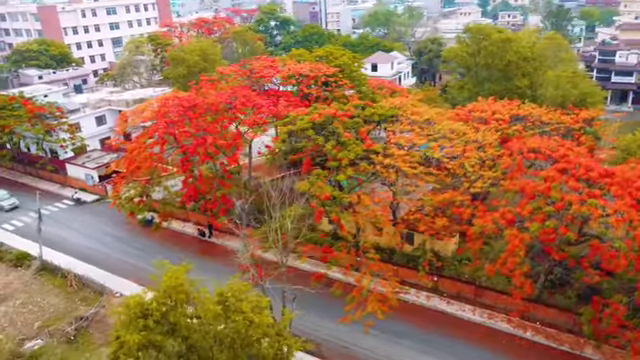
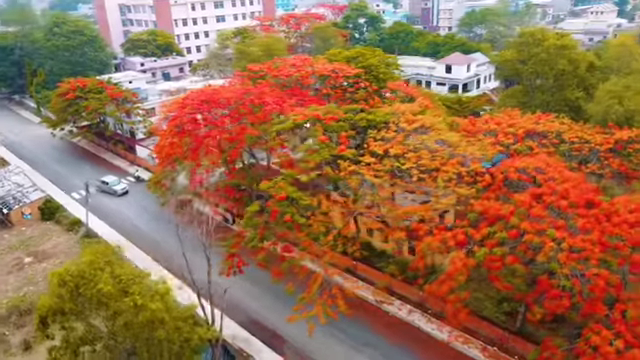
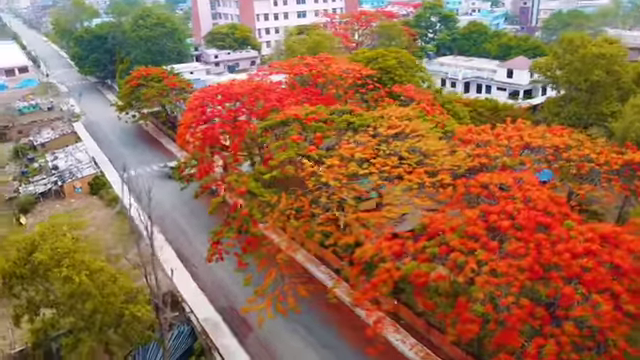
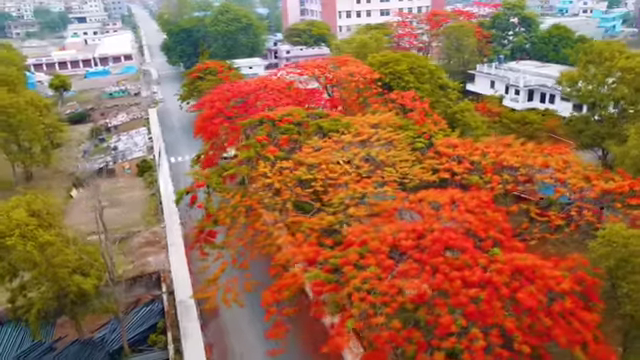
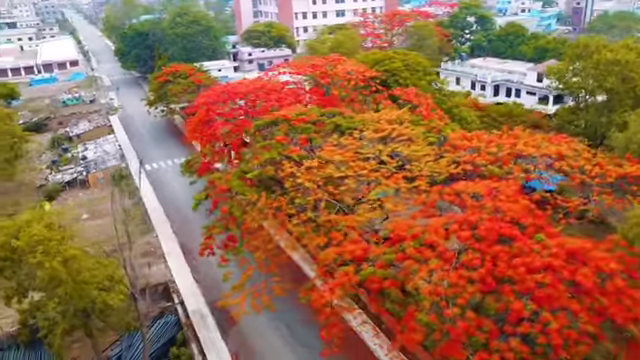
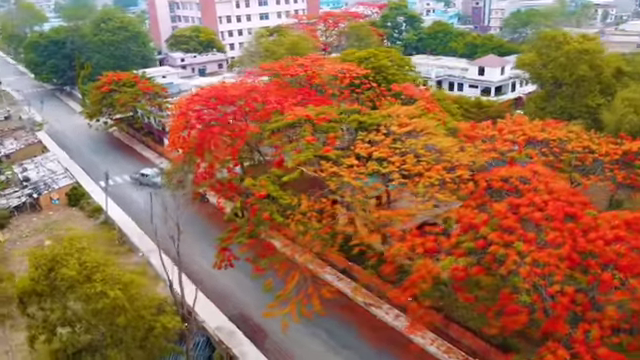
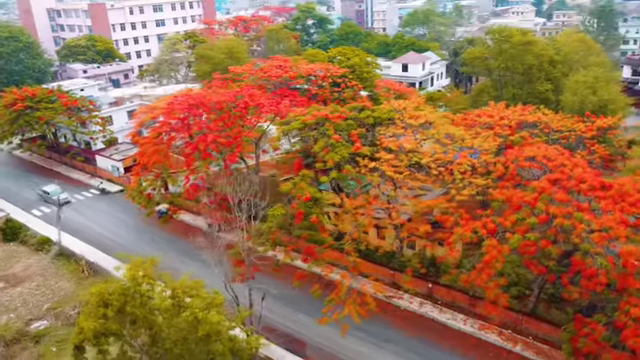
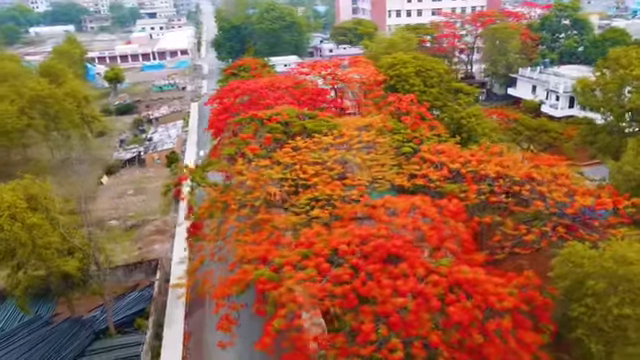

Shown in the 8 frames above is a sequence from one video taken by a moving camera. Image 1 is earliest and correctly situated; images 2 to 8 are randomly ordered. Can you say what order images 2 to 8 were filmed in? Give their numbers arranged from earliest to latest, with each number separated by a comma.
7, 2, 6, 3, 5, 4, 8
